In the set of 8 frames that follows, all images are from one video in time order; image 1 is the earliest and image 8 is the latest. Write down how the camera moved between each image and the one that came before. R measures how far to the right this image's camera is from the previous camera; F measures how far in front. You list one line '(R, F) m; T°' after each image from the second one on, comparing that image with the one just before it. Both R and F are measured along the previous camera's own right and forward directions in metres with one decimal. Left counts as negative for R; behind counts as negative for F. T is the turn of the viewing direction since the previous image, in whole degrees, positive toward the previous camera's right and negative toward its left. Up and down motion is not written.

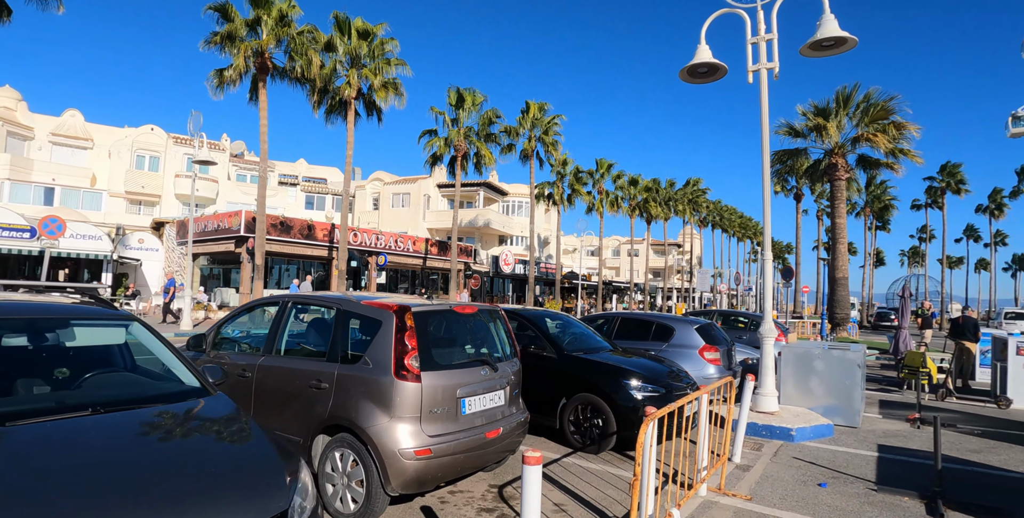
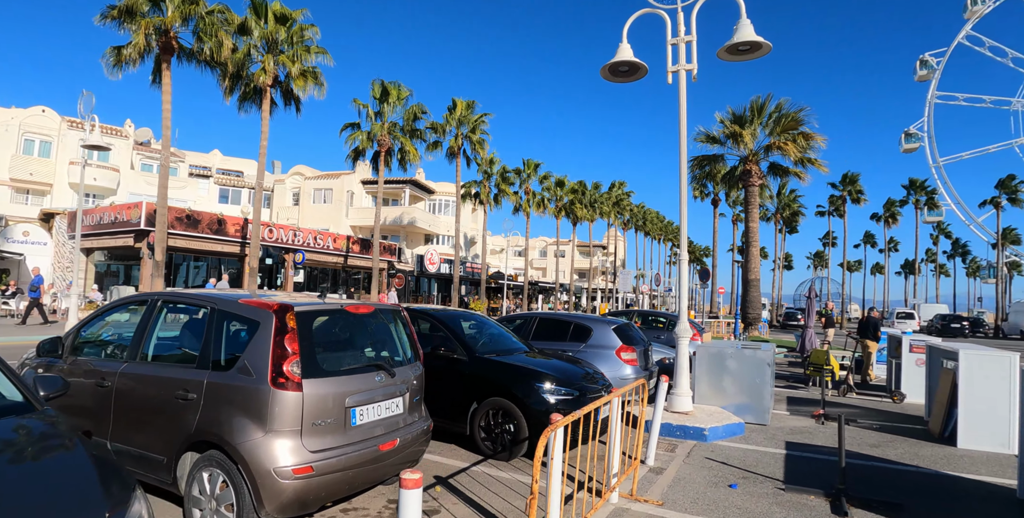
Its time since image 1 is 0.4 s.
(+0.2, +0.3) m; +7°
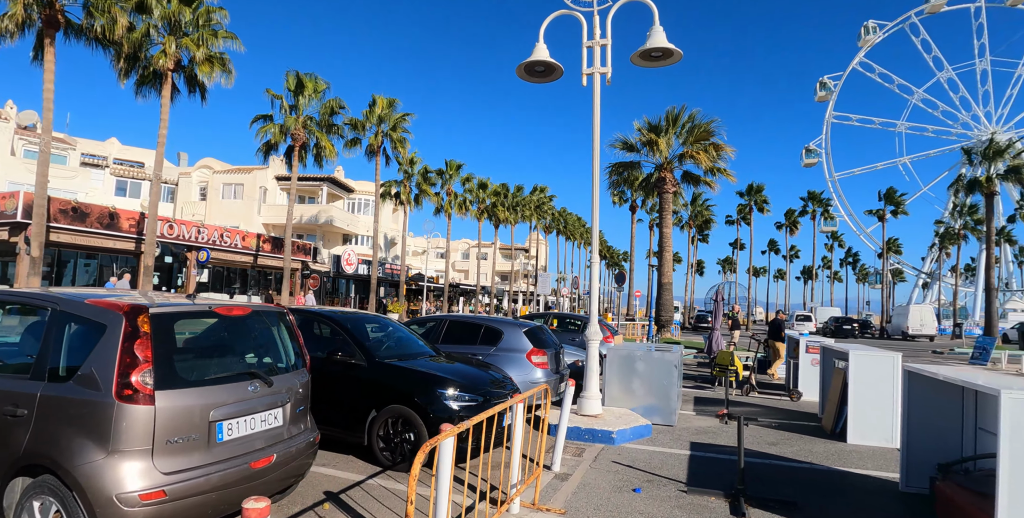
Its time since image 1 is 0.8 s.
(+0.2, +0.2) m; +7°
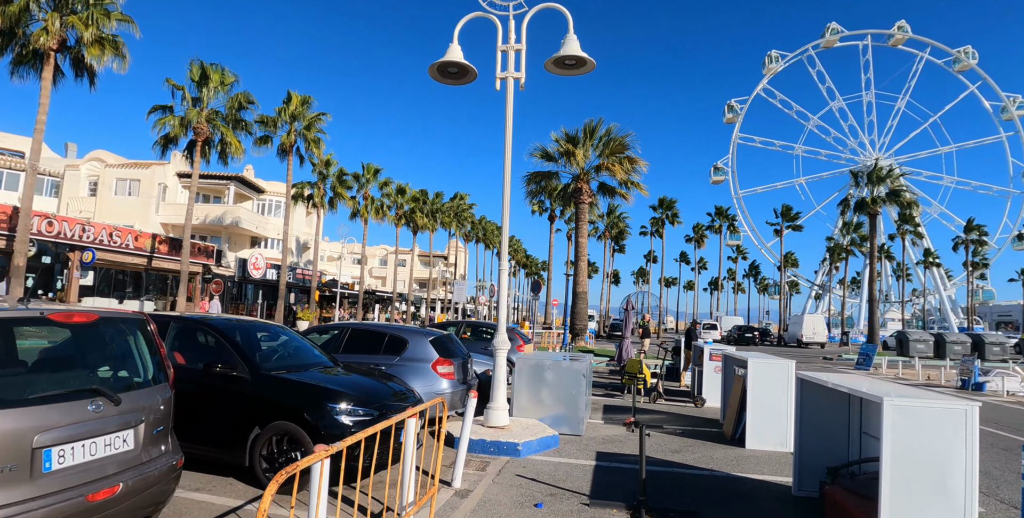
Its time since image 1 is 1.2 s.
(+0.2, +0.2) m; +7°
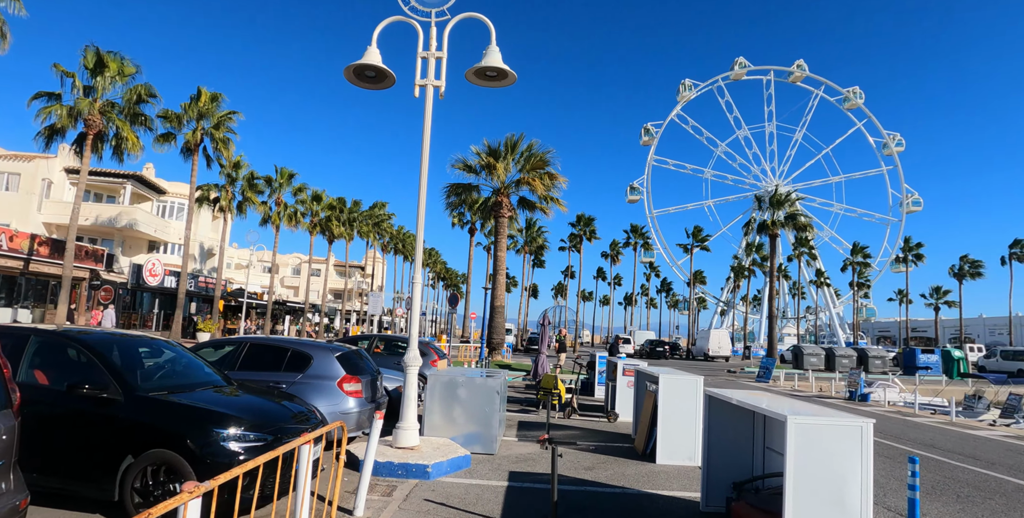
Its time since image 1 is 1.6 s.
(+0.1, +0.2) m; +7°
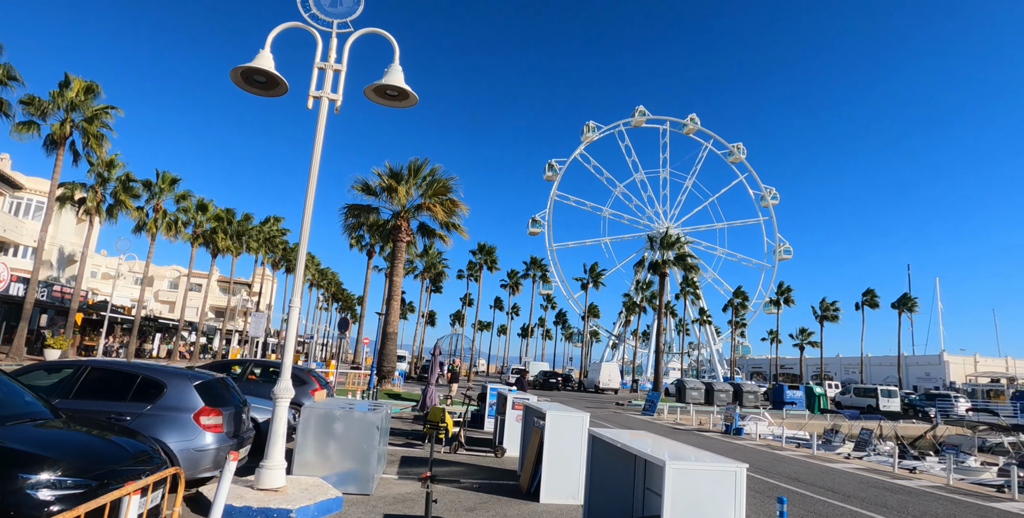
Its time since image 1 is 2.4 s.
(+0.1, +0.3) m; +9°
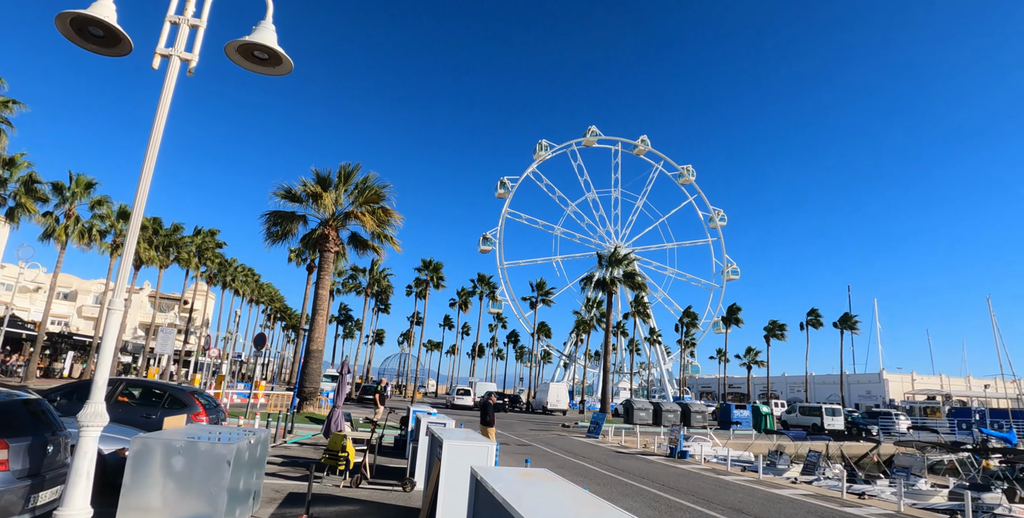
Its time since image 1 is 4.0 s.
(+0.7, +1.3) m; +4°
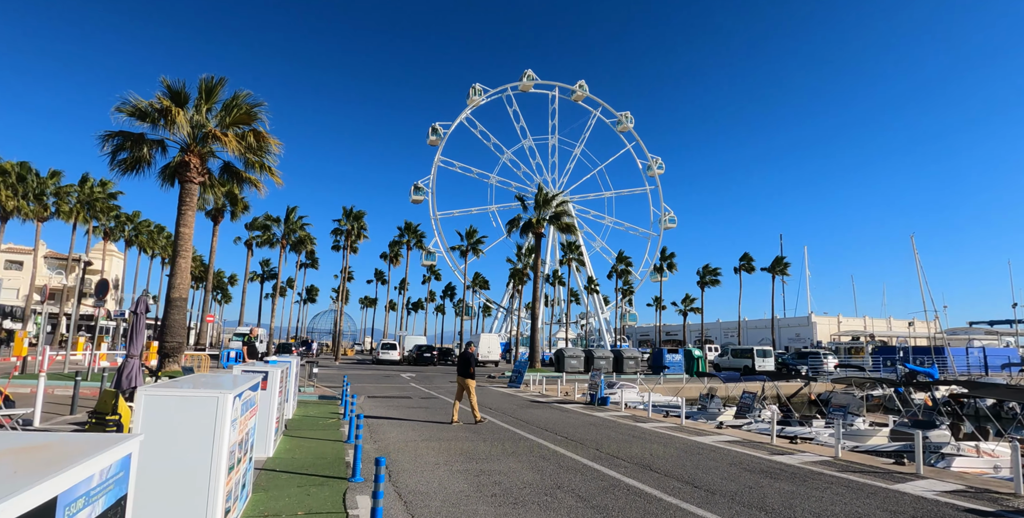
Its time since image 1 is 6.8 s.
(+1.4, +2.7) m; +5°
